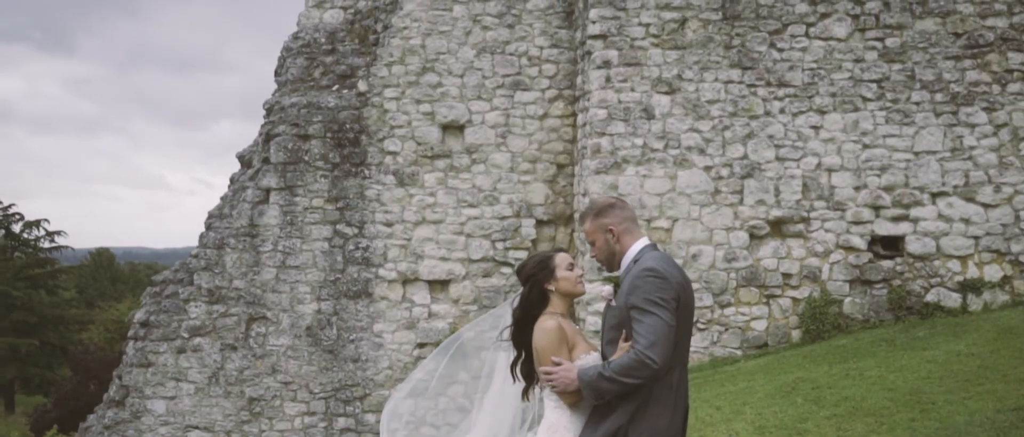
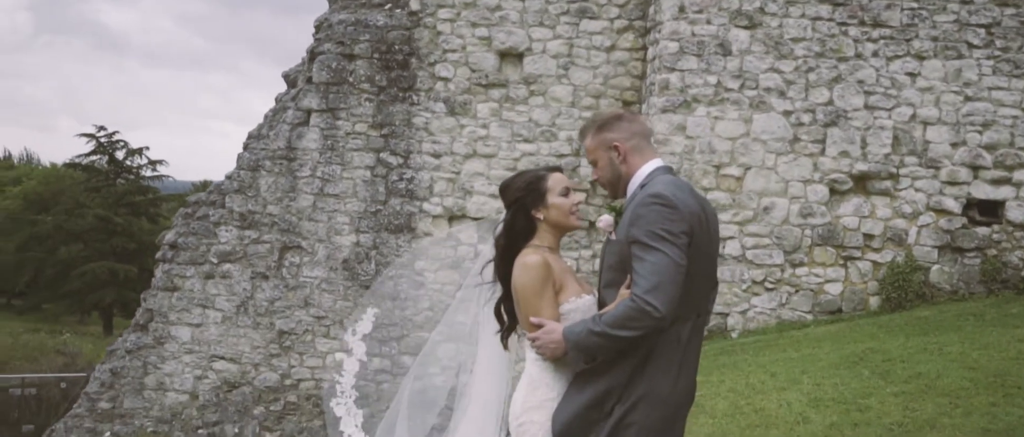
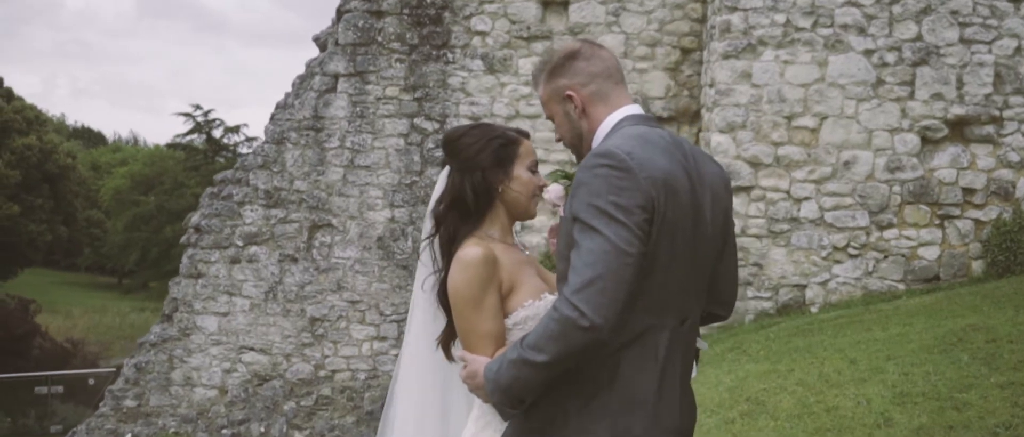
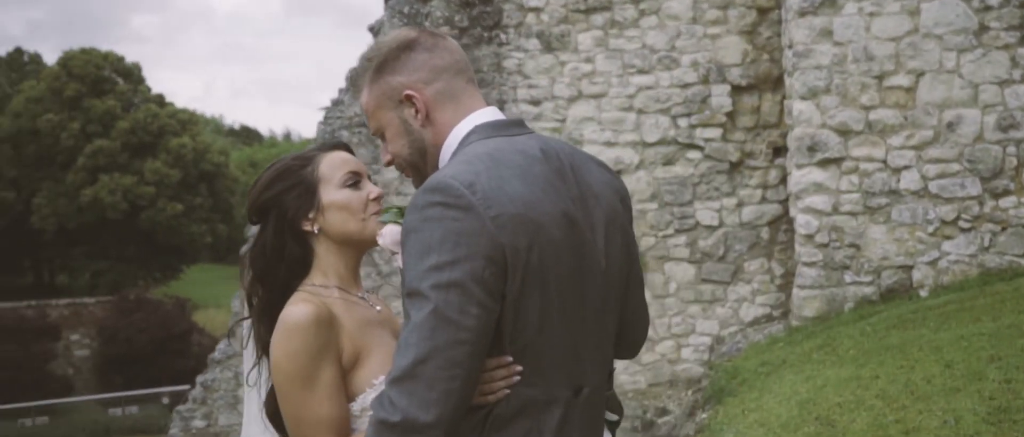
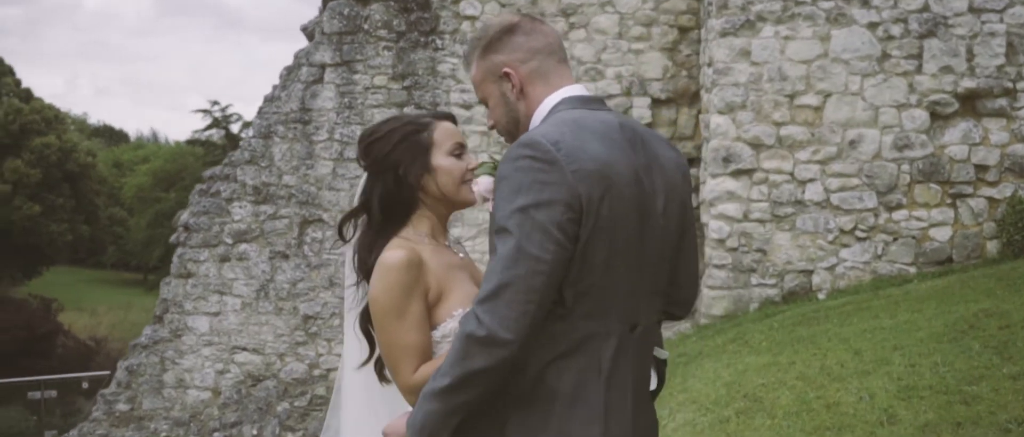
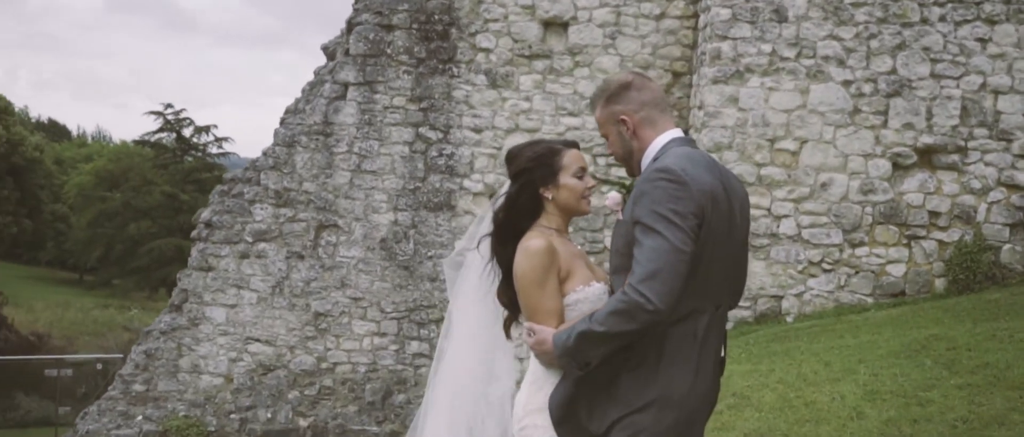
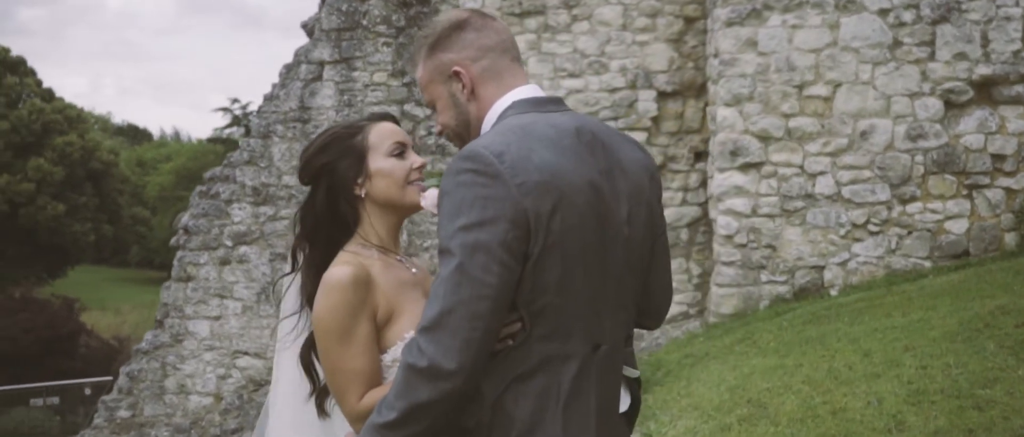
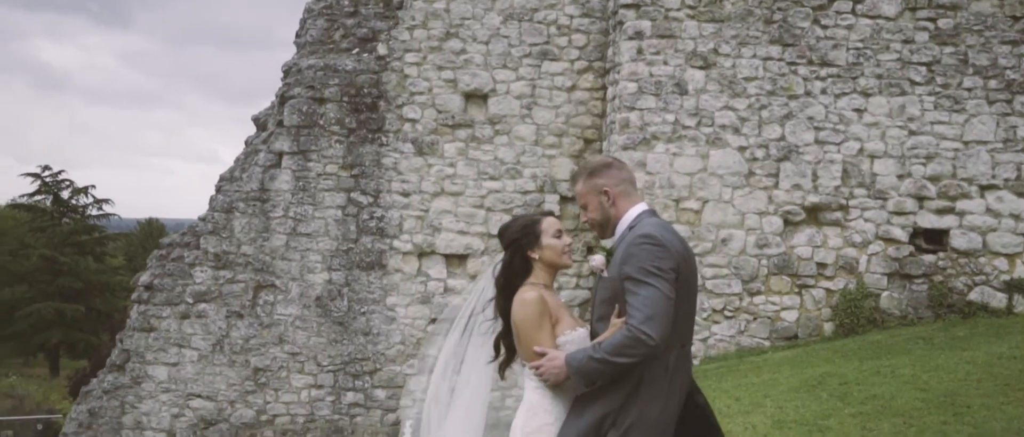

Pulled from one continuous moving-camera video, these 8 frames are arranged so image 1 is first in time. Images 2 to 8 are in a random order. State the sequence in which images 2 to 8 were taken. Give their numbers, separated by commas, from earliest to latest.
8, 2, 6, 3, 5, 7, 4
